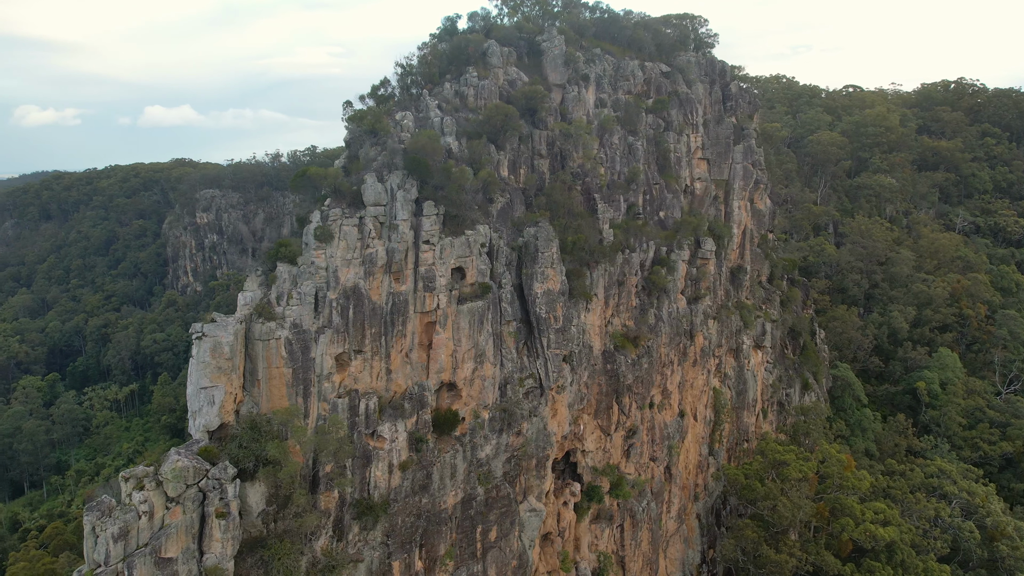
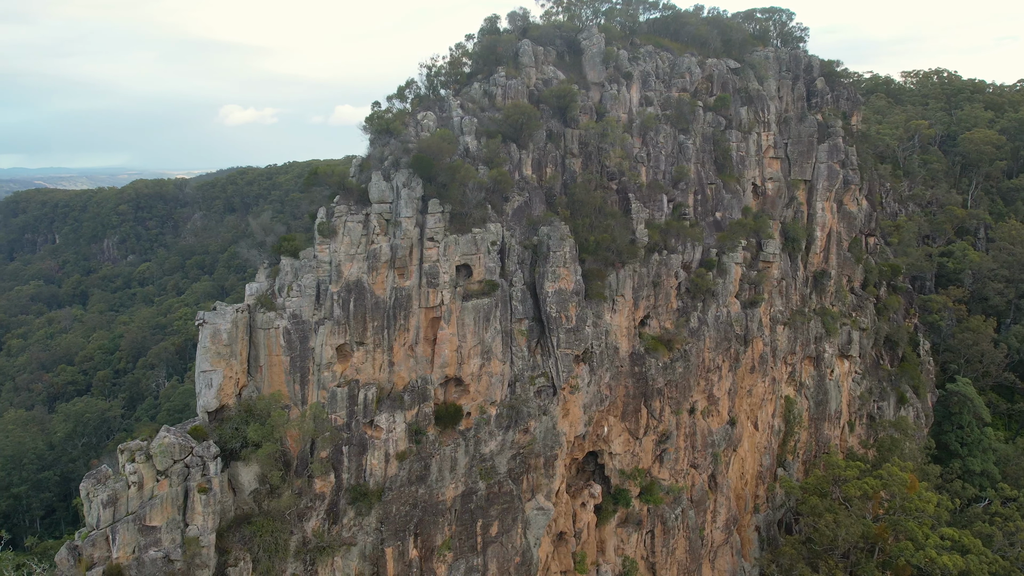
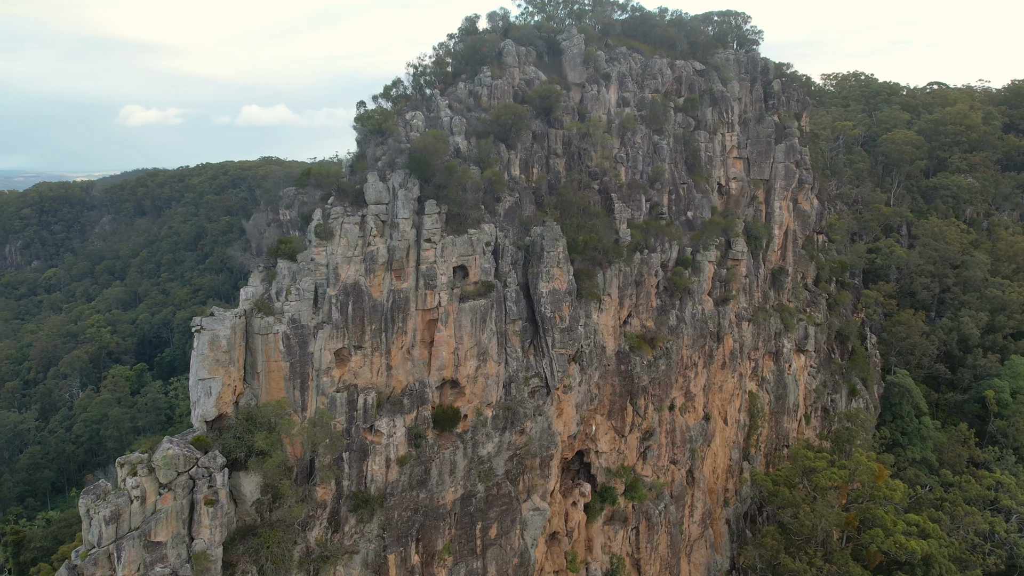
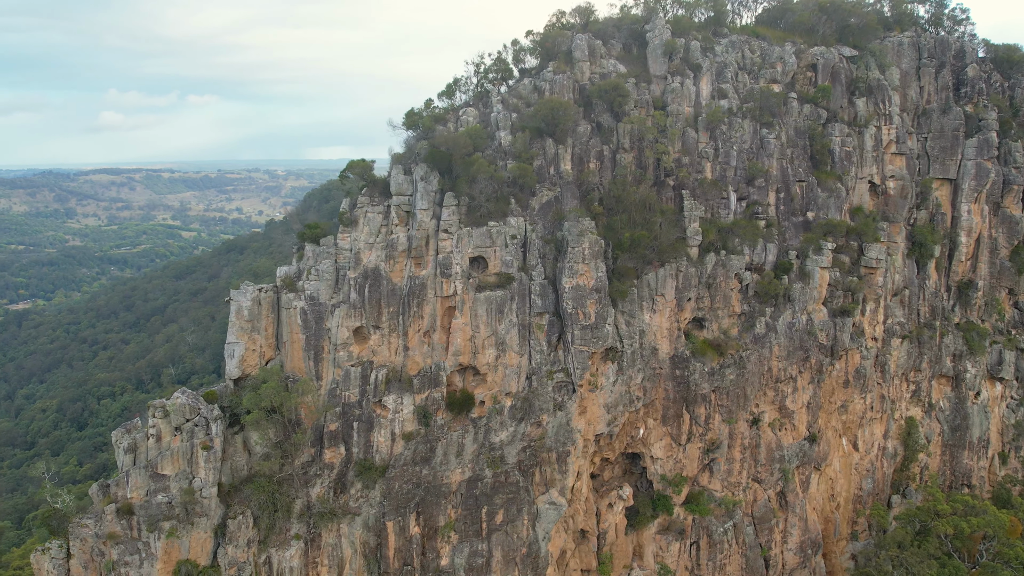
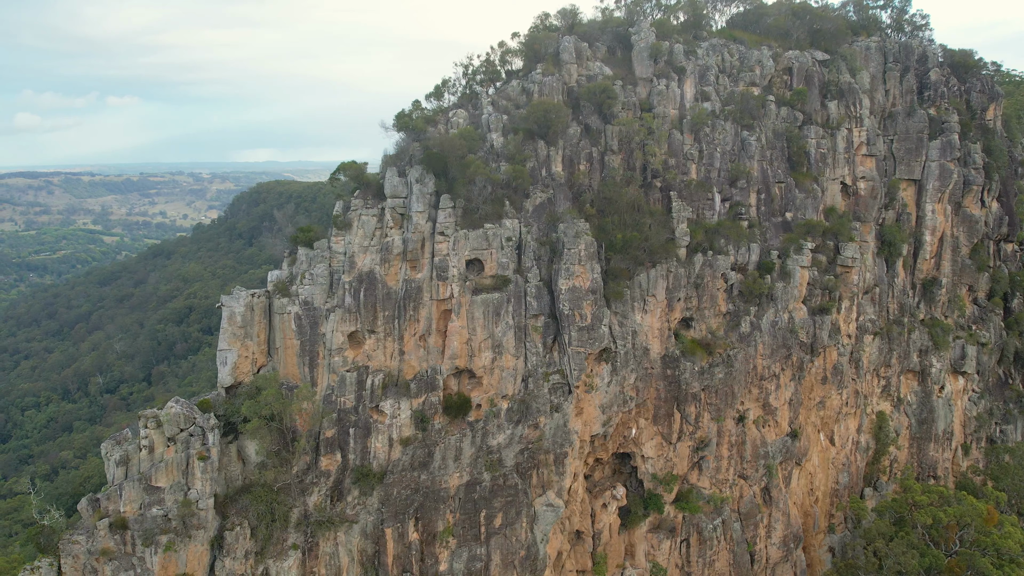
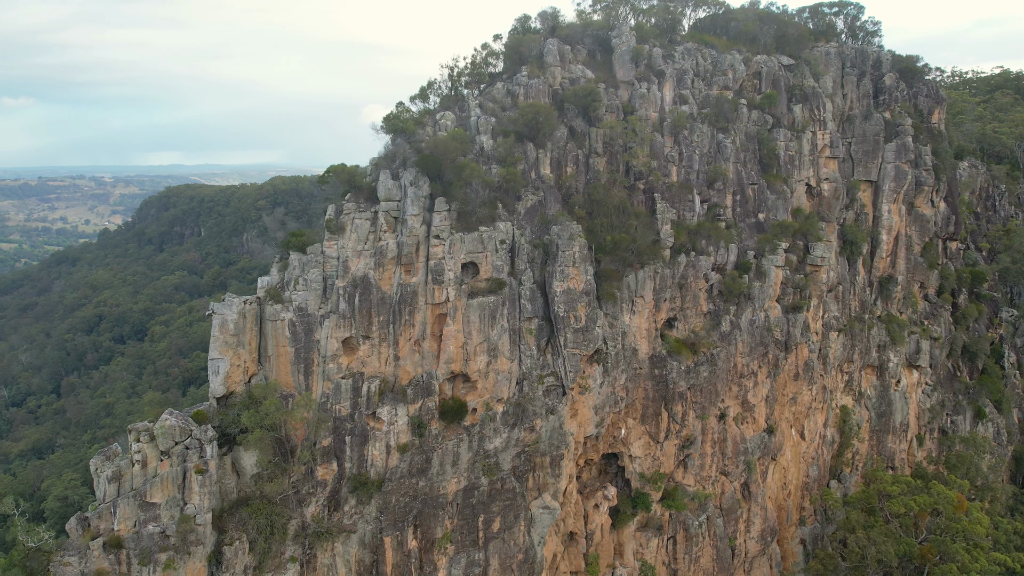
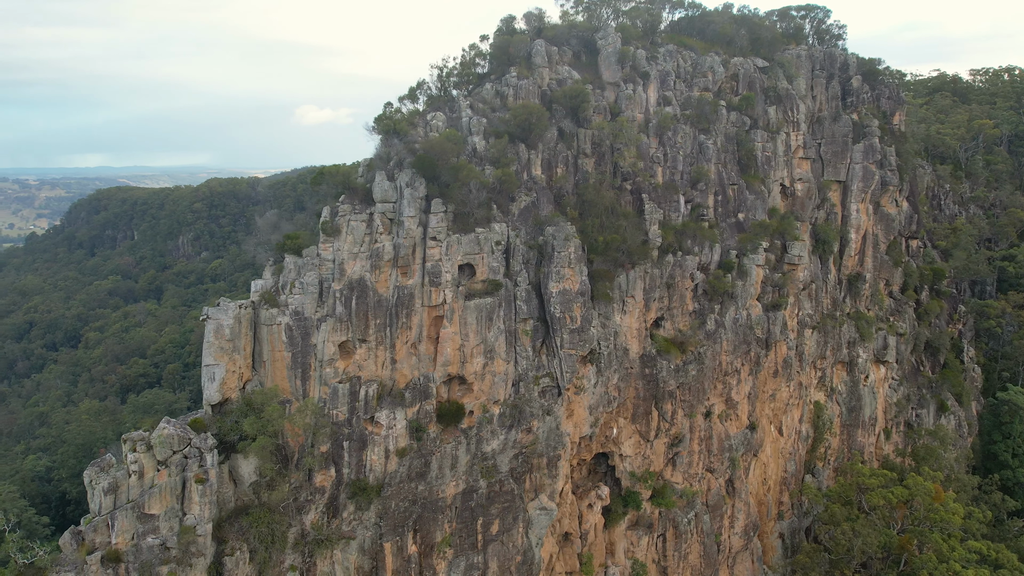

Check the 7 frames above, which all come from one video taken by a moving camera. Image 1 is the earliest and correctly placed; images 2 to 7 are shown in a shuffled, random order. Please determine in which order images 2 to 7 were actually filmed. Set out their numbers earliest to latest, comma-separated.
3, 2, 7, 6, 5, 4
